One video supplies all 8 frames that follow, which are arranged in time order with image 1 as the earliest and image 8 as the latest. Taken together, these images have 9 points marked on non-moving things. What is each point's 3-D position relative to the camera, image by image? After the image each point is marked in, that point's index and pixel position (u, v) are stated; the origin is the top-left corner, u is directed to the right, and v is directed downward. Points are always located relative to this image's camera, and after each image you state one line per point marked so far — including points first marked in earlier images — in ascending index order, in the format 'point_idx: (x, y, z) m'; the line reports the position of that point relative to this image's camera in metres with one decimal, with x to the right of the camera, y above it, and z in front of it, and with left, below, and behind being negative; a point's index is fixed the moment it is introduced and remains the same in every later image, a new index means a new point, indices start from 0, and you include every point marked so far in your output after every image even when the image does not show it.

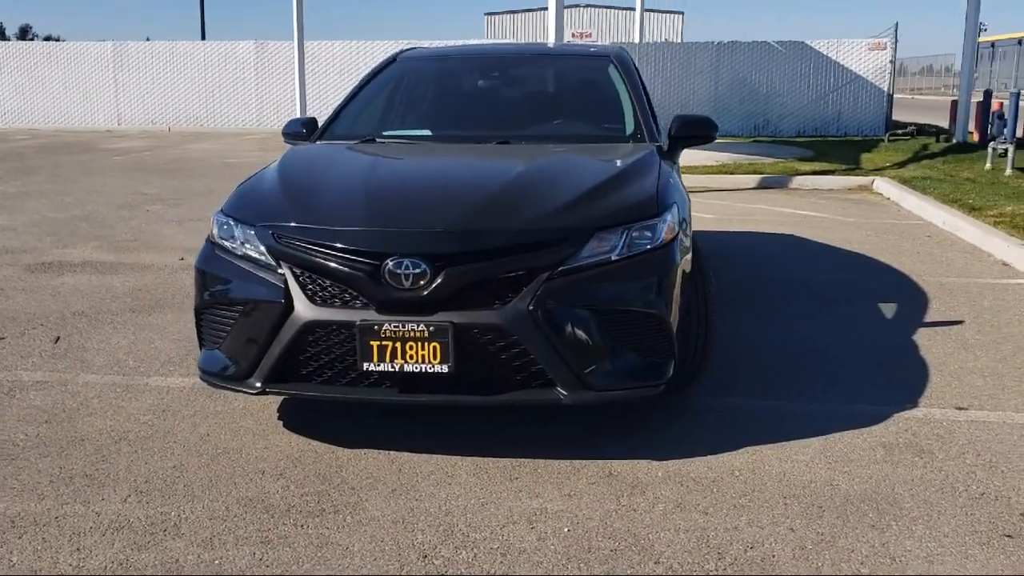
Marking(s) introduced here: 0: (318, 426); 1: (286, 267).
0: (-0.9, -0.6, +4.3) m
1: (-0.9, +0.1, +3.9) m
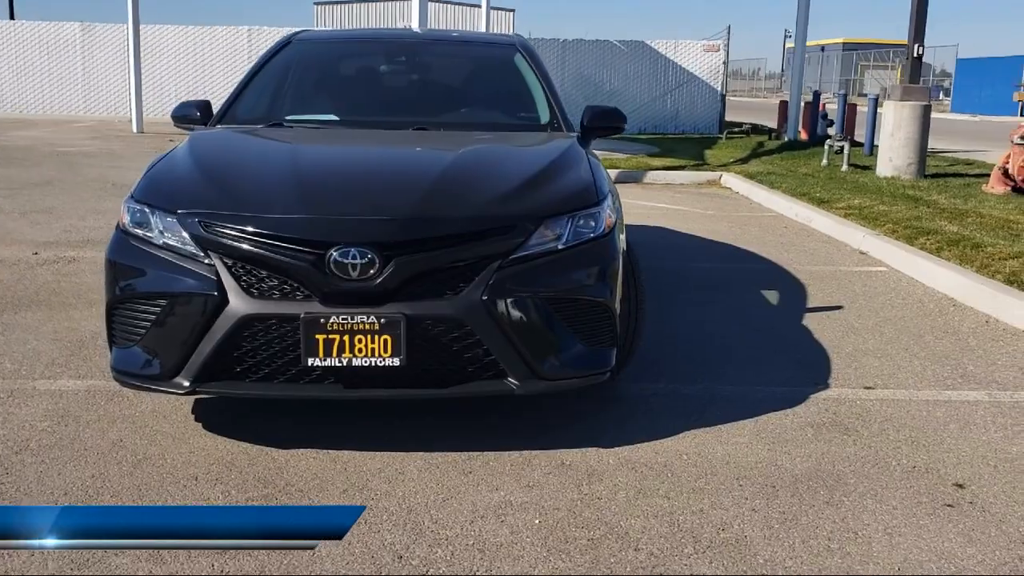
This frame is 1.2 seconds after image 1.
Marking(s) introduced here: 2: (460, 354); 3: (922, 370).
0: (-1.1, -0.6, +4.0) m
1: (-1.1, +0.1, +3.6) m
2: (-0.2, -0.2, +3.6) m
3: (+2.2, -0.4, +5.1) m
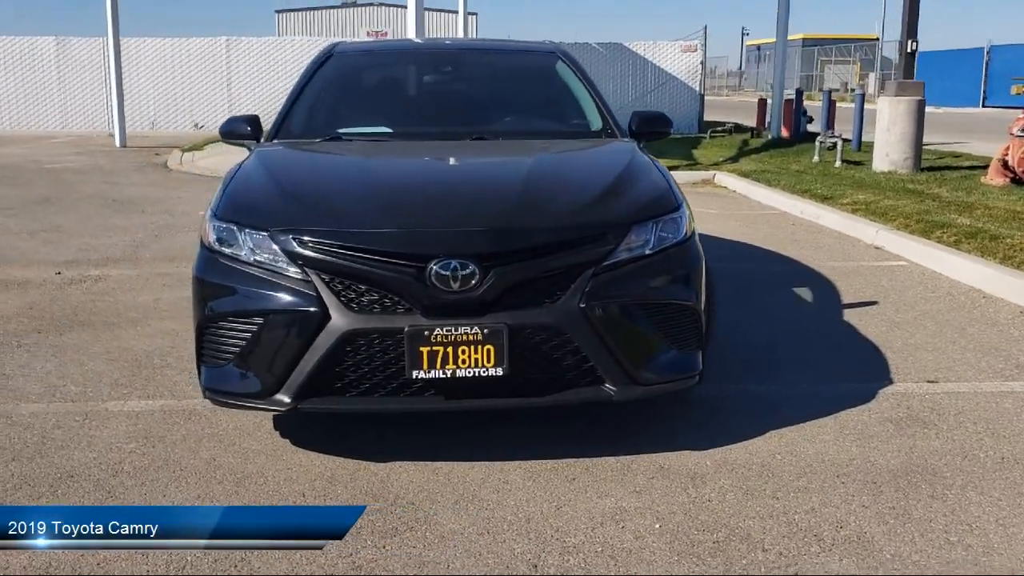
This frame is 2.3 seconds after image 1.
0: (-0.8, -0.6, +4.0) m
1: (-0.7, +0.1, +3.6) m
2: (+0.2, -0.3, +3.7) m
3: (+2.5, -0.4, +5.2) m
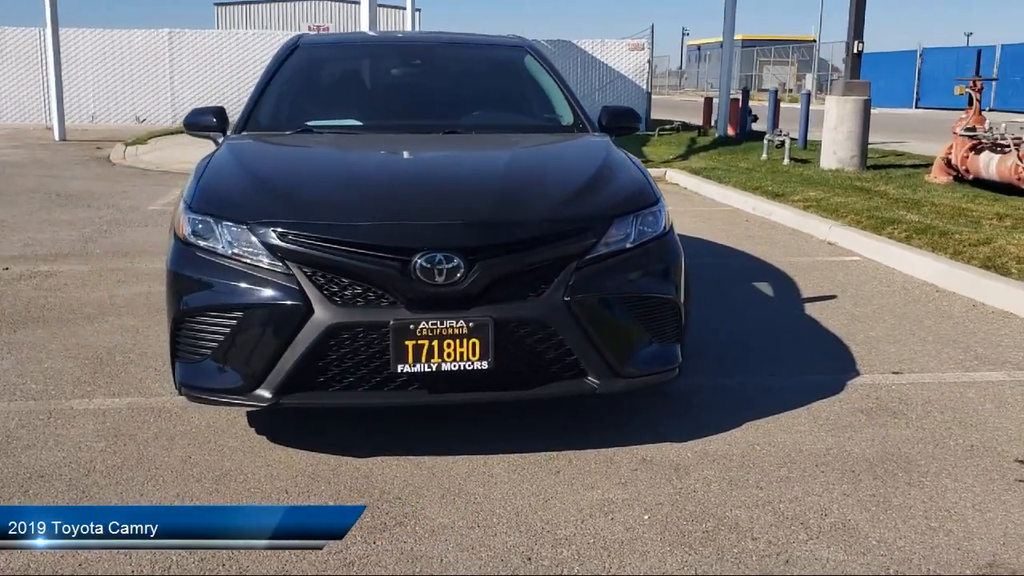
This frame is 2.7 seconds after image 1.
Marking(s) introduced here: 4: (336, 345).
0: (-0.8, -0.6, +4.0) m
1: (-0.8, +0.1, +3.6) m
2: (+0.1, -0.2, +3.7) m
3: (+2.3, -0.4, +5.3) m
4: (-0.6, -0.2, +3.5) m
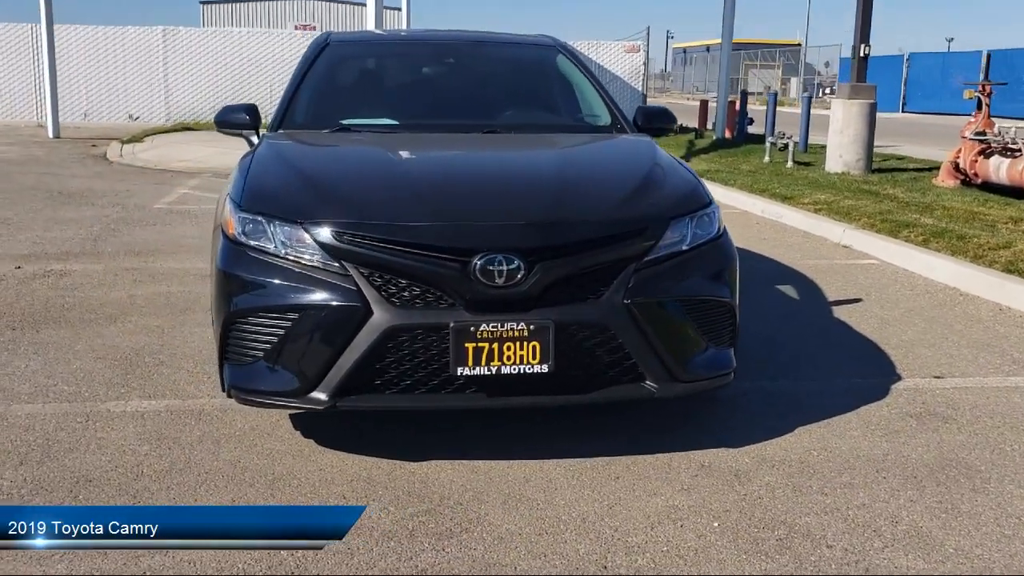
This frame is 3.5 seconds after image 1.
0: (-0.6, -0.6, +3.9) m
1: (-0.6, +0.1, +3.5) m
2: (+0.3, -0.3, +3.6) m
3: (+2.5, -0.4, +5.3) m
4: (-0.4, -0.2, +3.4) m
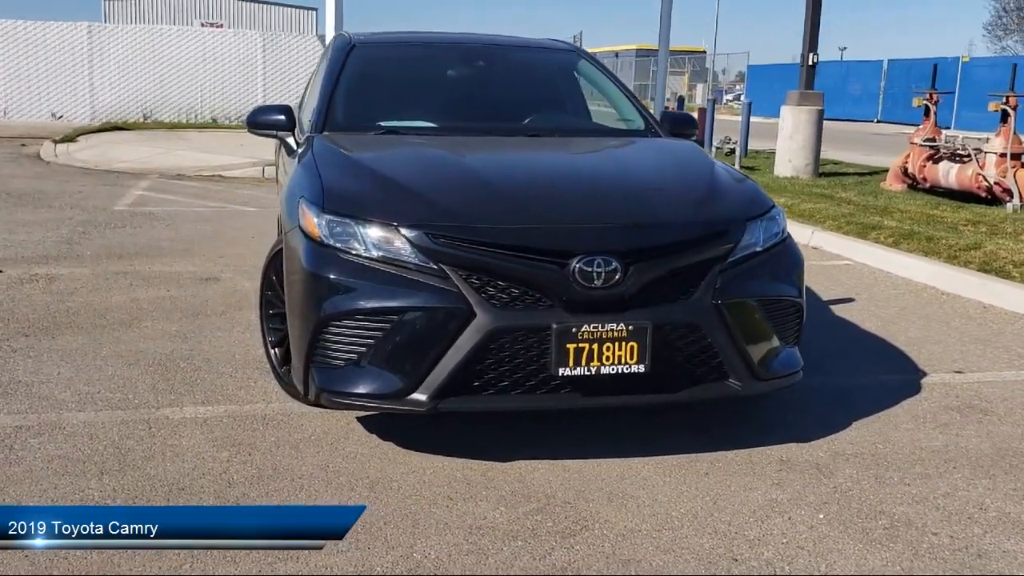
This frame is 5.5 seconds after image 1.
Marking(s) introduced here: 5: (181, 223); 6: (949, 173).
0: (-0.3, -0.6, +3.9) m
1: (-0.2, +0.1, +3.5) m
2: (+0.7, -0.3, +3.7) m
3: (+2.7, -0.4, +5.6) m
4: (-0.1, -0.2, +3.5) m
5: (-3.2, +0.6, +9.4) m
6: (+5.0, +1.3, +11.0) m
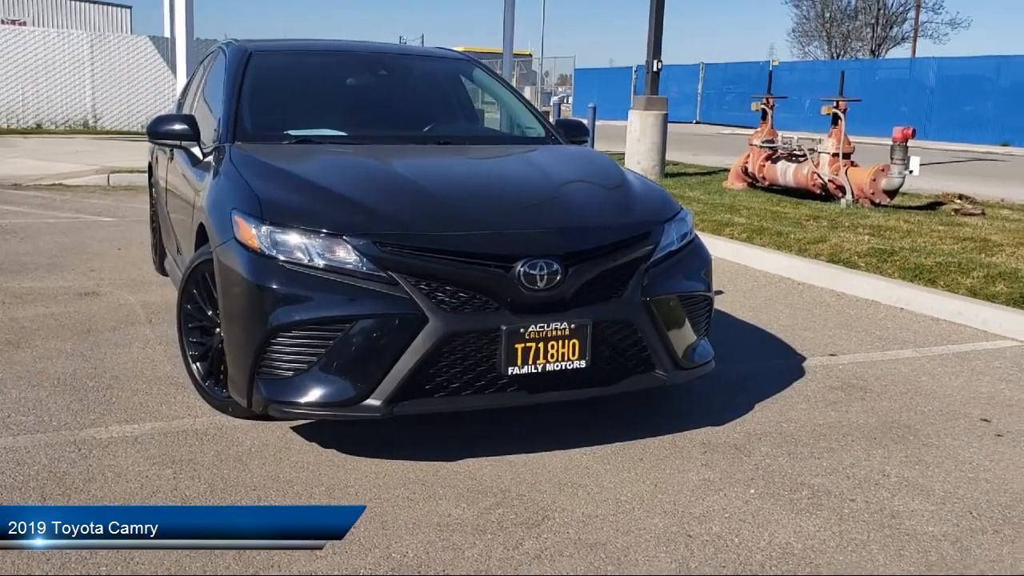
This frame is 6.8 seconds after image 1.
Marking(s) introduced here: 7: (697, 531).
0: (-0.6, -0.6, +4.0) m
1: (-0.4, 0.0, +3.6) m
2: (+0.4, -0.3, +3.9) m
3: (+2.1, -0.3, +6.2) m
4: (-0.2, -0.2, +3.6) m
5: (-4.4, +0.5, +8.9) m
6: (+3.4, +1.4, +11.9) m
7: (+0.6, -0.8, +3.3) m
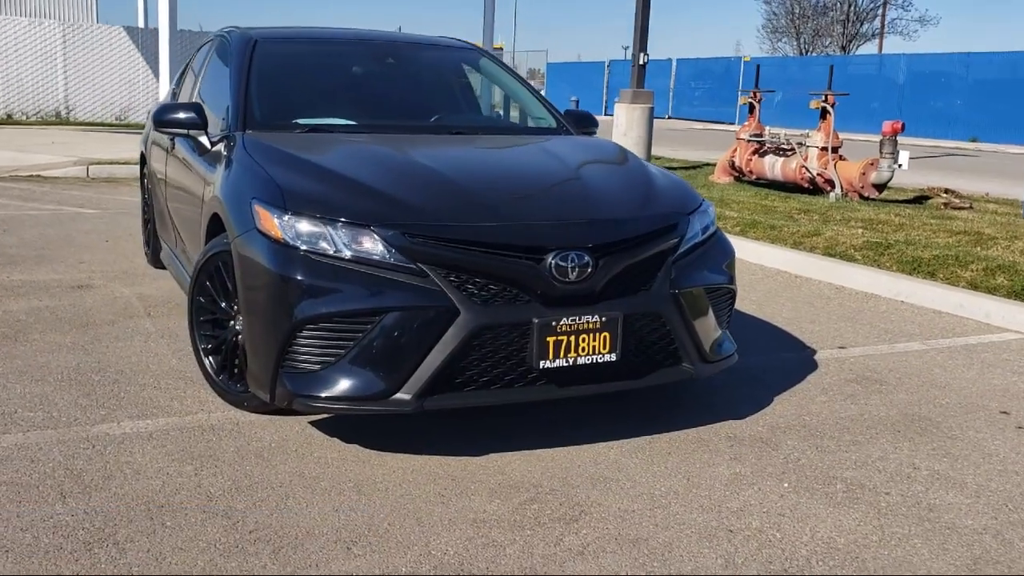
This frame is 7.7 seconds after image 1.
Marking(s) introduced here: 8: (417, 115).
0: (-0.4, -0.6, +3.9) m
1: (-0.3, +0.1, +3.5) m
2: (+0.6, -0.2, +3.9) m
3: (+2.2, -0.3, +6.2) m
4: (-0.1, -0.2, +3.5) m
5: (-4.4, +0.5, +8.7) m
6: (+3.2, +1.5, +11.9) m
7: (+0.7, -0.8, +3.2) m
8: (-0.5, +0.9, +5.3) m
